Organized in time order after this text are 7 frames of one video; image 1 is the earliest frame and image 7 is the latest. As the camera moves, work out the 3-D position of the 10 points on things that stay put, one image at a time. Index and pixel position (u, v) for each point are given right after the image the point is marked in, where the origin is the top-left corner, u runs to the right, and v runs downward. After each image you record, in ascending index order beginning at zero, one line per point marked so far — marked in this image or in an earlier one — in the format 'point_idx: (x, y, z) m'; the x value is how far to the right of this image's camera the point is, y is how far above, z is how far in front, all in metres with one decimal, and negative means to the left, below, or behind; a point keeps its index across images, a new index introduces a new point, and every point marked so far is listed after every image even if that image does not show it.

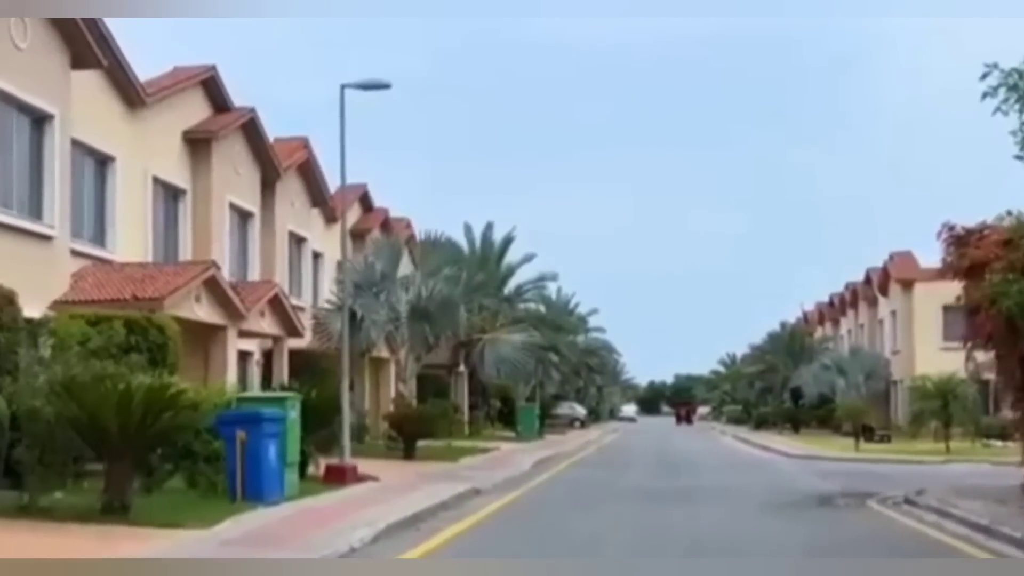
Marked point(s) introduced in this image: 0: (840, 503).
0: (+6.1, -4.0, +19.0) m
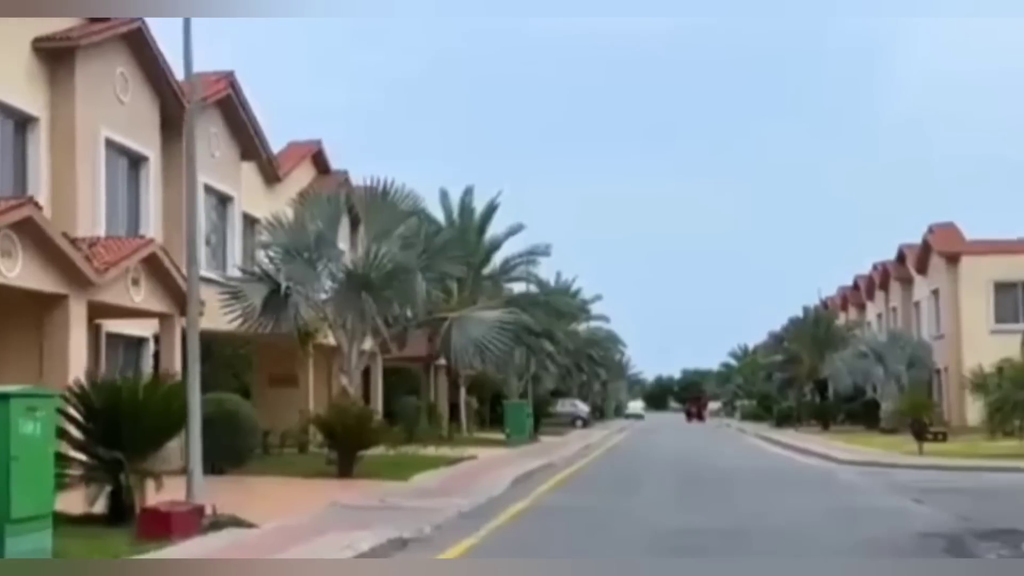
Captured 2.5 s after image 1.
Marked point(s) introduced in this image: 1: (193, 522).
0: (+5.5, -3.1, +12.0) m
1: (-3.5, -2.6, +11.1) m
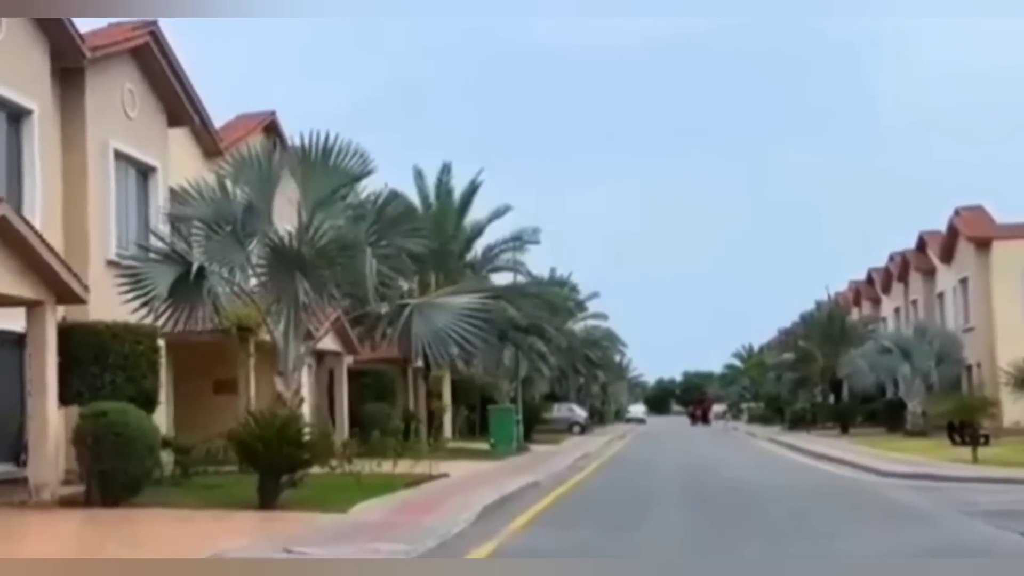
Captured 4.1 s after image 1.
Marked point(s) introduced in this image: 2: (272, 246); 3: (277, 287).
0: (+5.1, -2.6, +7.6) m
1: (-3.9, -2.2, +6.6) m
2: (-4.3, +0.7, +18.6) m
3: (-4.2, 0.0, +18.6) m
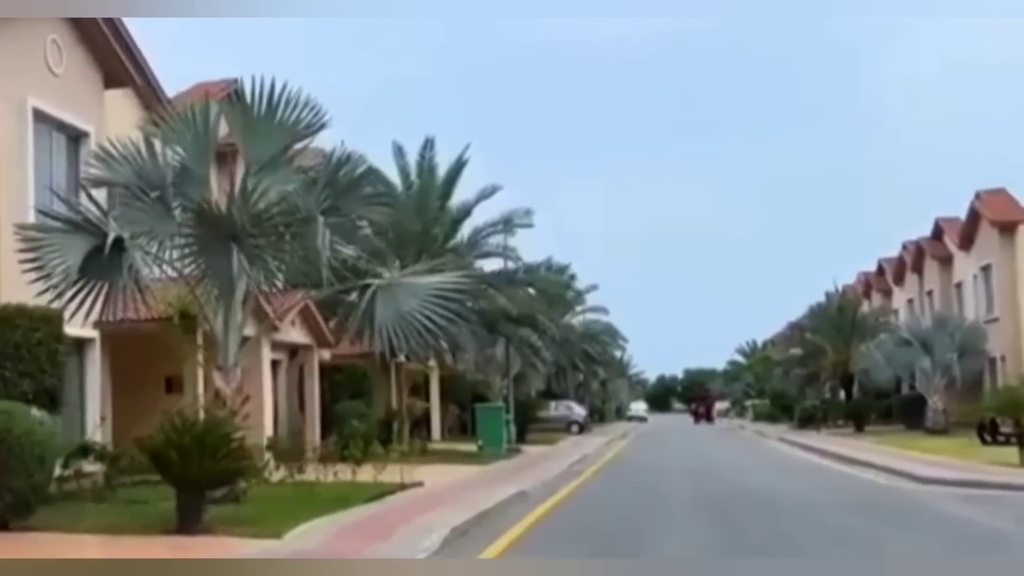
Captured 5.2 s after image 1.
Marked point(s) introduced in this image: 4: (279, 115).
0: (+4.8, -2.2, +4.7) m
1: (-4.2, -1.8, +3.7) m
2: (-4.6, +1.1, +15.7) m
3: (-4.5, +0.3, +15.7) m
4: (-3.7, +2.8, +16.7) m
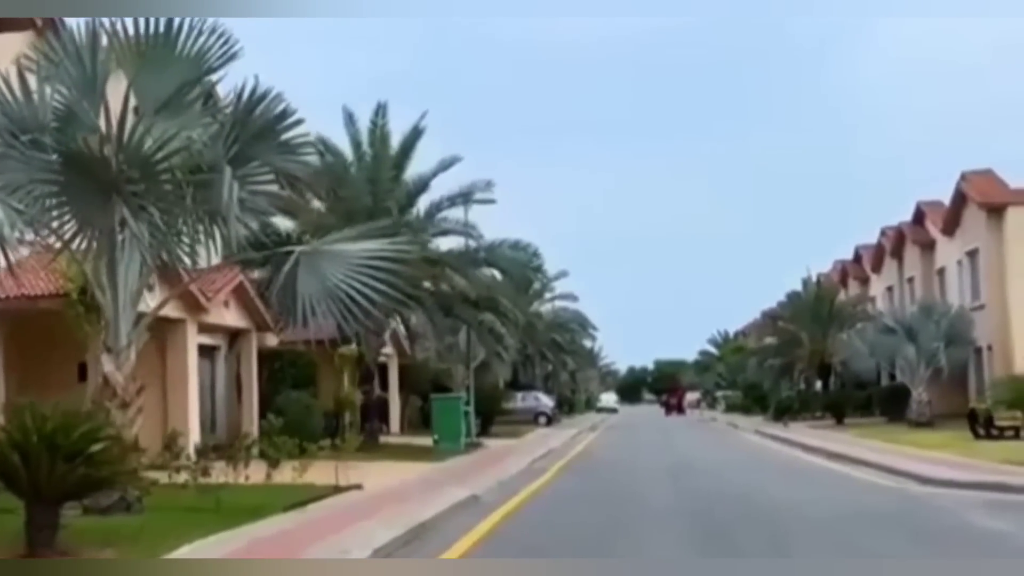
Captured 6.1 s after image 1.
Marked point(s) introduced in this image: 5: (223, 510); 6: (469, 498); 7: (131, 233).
0: (+4.4, -1.9, +2.3) m
1: (-4.5, -1.5, +1.0) m
2: (-5.2, +1.5, +13.0) m
3: (-5.1, +0.8, +13.0) m
4: (-4.4, +3.3, +14.0) m
5: (-3.7, -2.9, +13.4) m
6: (-0.5, -3.5, +16.9) m
7: (-4.7, +0.6, +13.1) m
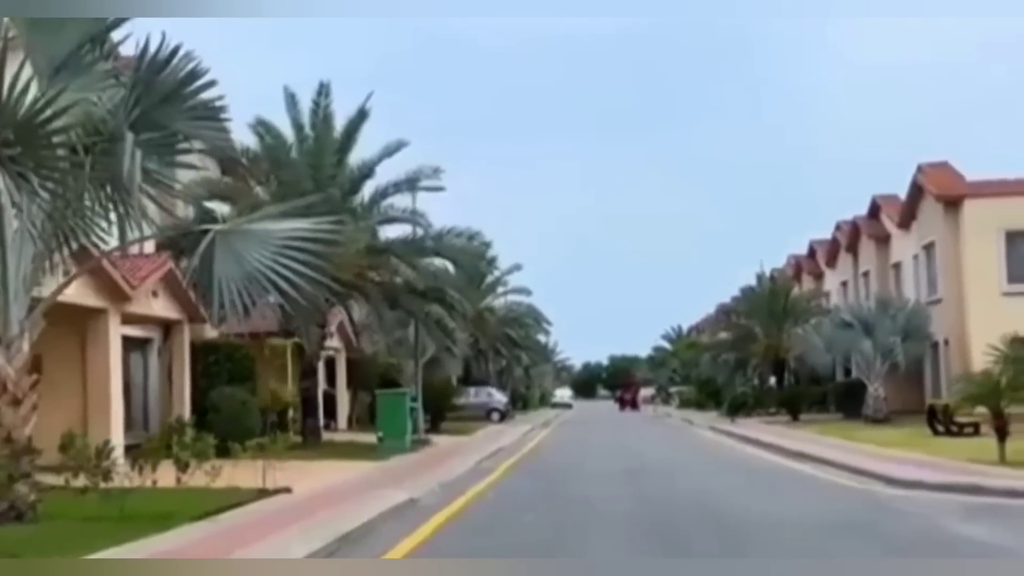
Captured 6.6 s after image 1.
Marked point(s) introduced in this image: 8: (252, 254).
0: (+4.2, -1.7, +1.2) m
1: (-4.7, -1.3, -0.4) m
2: (-5.9, +1.7, +11.5) m
3: (-5.8, +1.0, +11.5) m
4: (-5.1, +3.5, +12.6) m
5: (-4.4, -2.7, +12.0) m
6: (-1.4, -3.3, +15.6) m
7: (-5.4, +0.8, +11.7) m
8: (-3.1, +0.4, +12.6) m
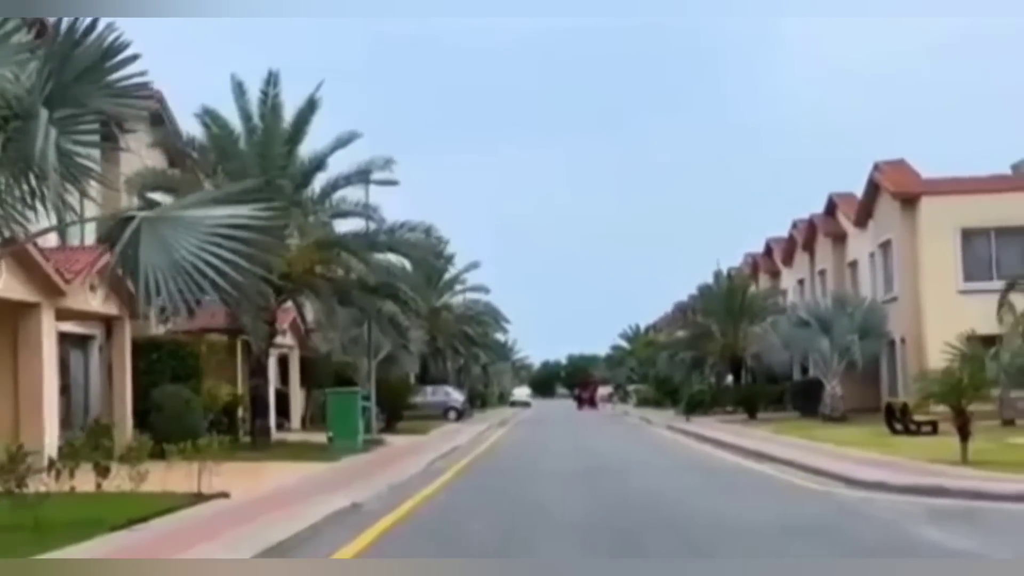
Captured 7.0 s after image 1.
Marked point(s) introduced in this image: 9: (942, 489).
0: (+4.0, -1.7, +0.8) m
1: (-4.8, -1.2, -1.2) m
2: (-6.4, +1.8, +10.6) m
3: (-6.4, +1.1, +10.6) m
4: (-5.7, +3.6, +11.7) m
5: (-5.0, -2.6, +11.1) m
6: (-2.1, -3.2, +14.9) m
7: (-5.9, +0.9, +10.8) m
8: (-3.7, +0.5, +11.8) m
9: (+7.0, -3.1, +15.5) m
